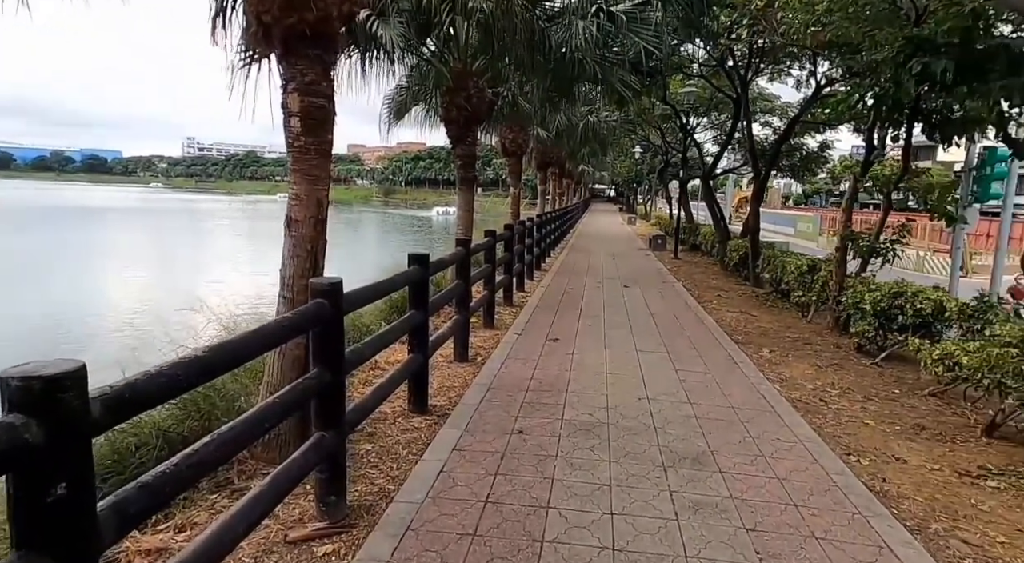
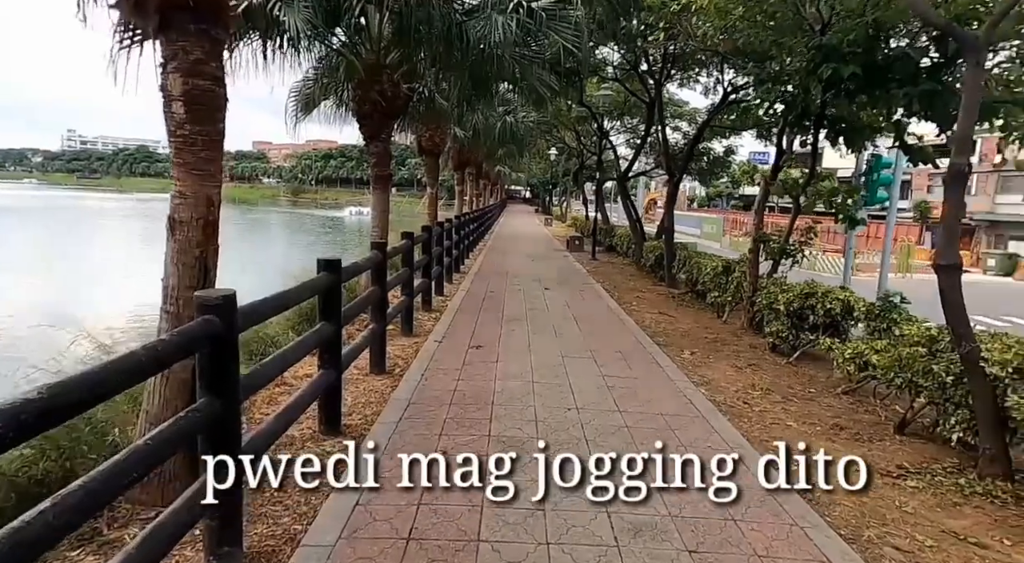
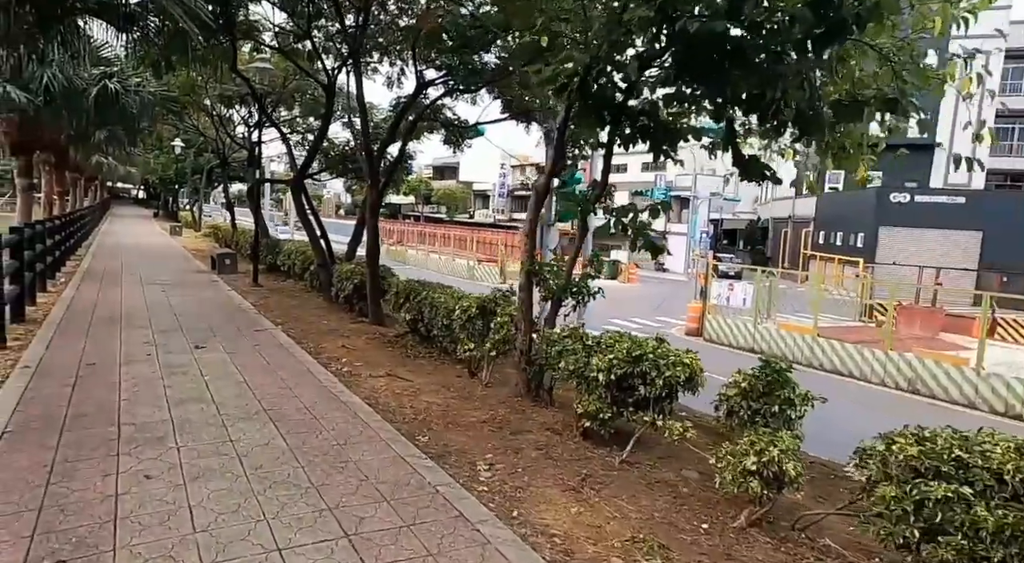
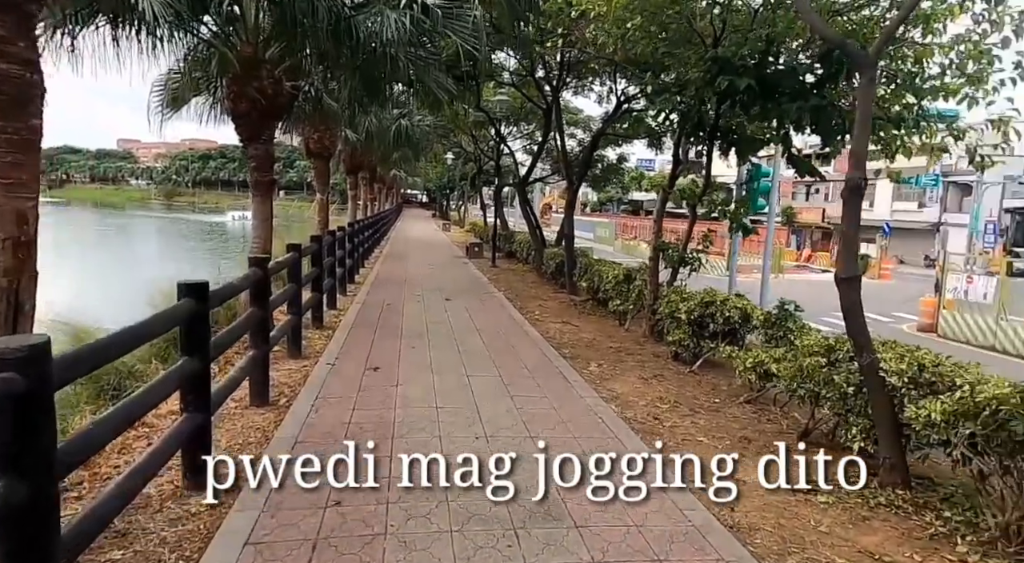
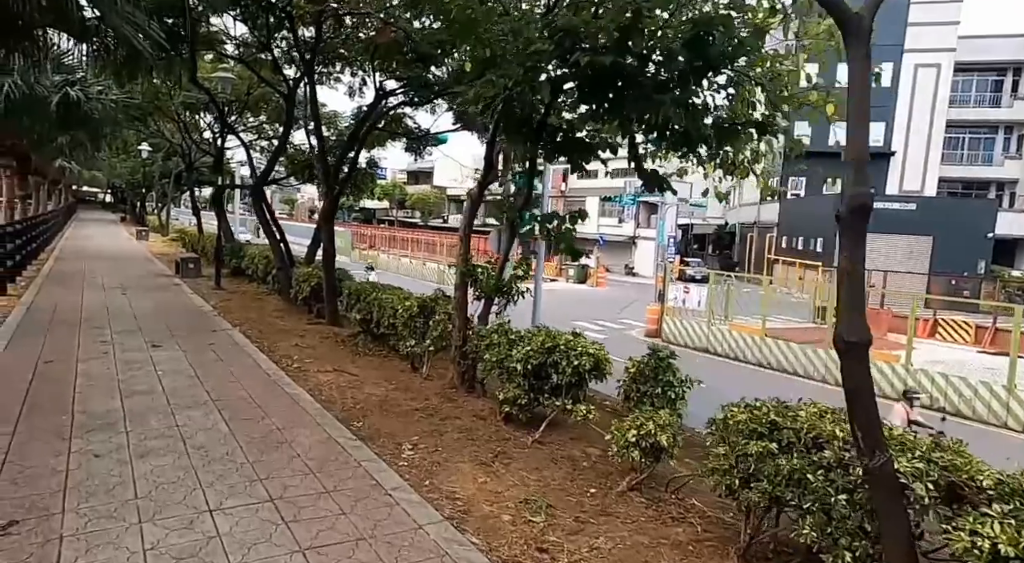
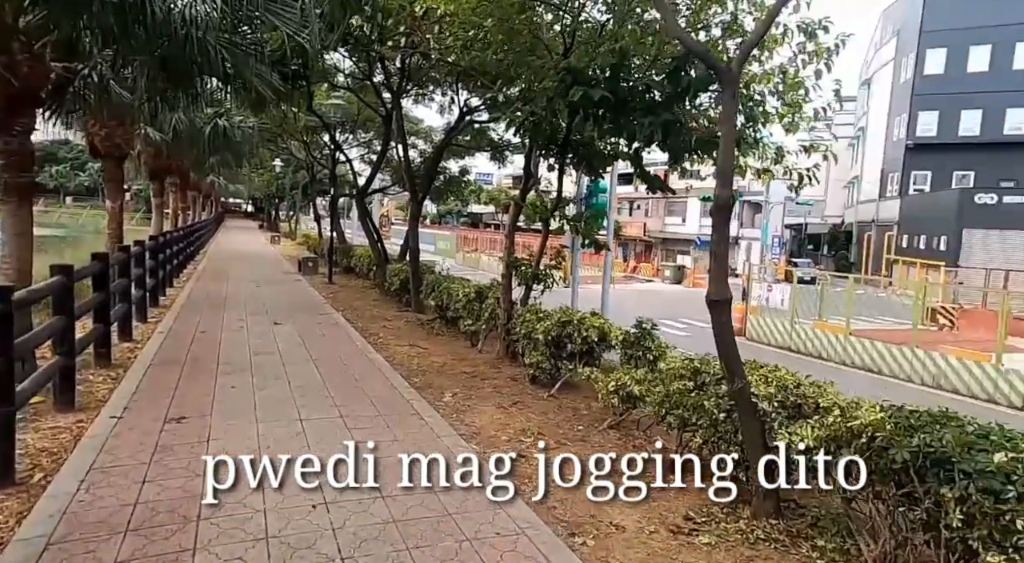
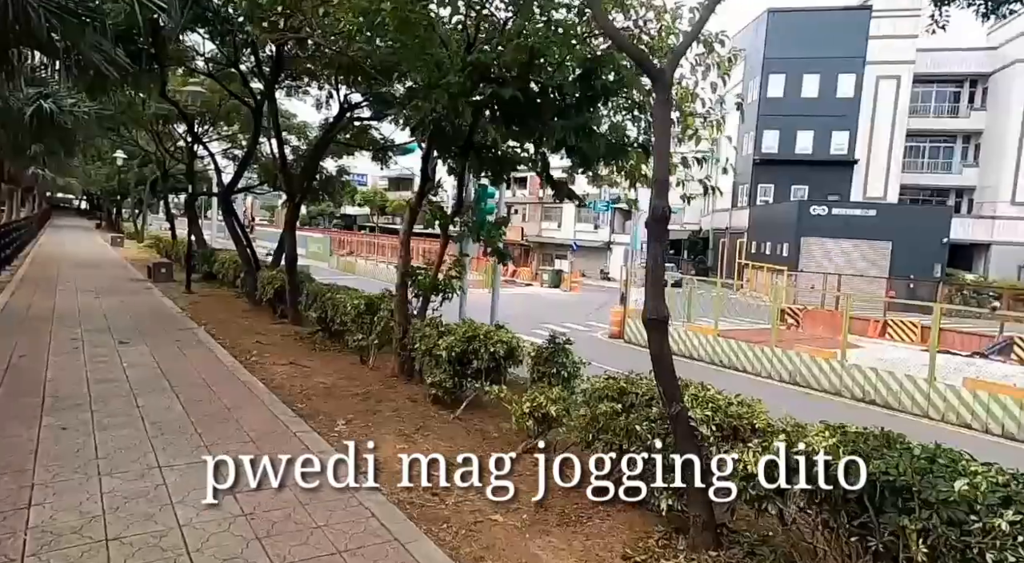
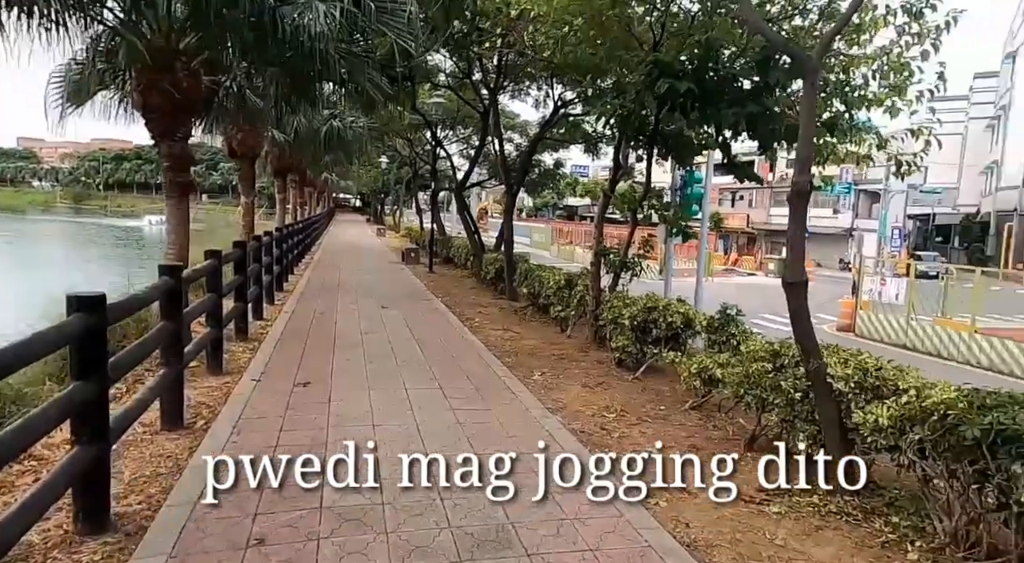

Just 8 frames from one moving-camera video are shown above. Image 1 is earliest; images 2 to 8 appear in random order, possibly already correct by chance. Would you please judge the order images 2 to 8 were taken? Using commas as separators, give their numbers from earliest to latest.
2, 4, 8, 6, 7, 5, 3
